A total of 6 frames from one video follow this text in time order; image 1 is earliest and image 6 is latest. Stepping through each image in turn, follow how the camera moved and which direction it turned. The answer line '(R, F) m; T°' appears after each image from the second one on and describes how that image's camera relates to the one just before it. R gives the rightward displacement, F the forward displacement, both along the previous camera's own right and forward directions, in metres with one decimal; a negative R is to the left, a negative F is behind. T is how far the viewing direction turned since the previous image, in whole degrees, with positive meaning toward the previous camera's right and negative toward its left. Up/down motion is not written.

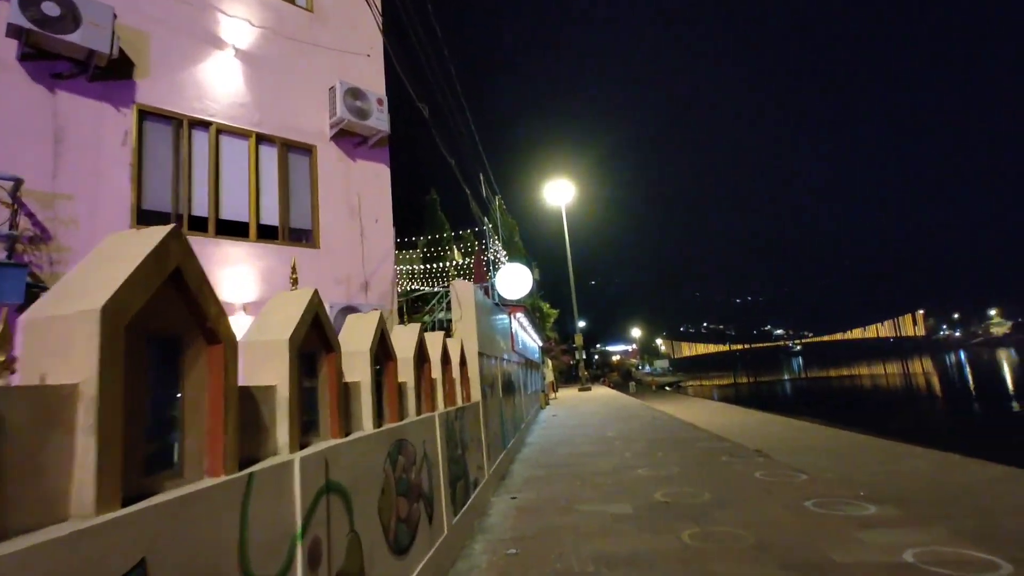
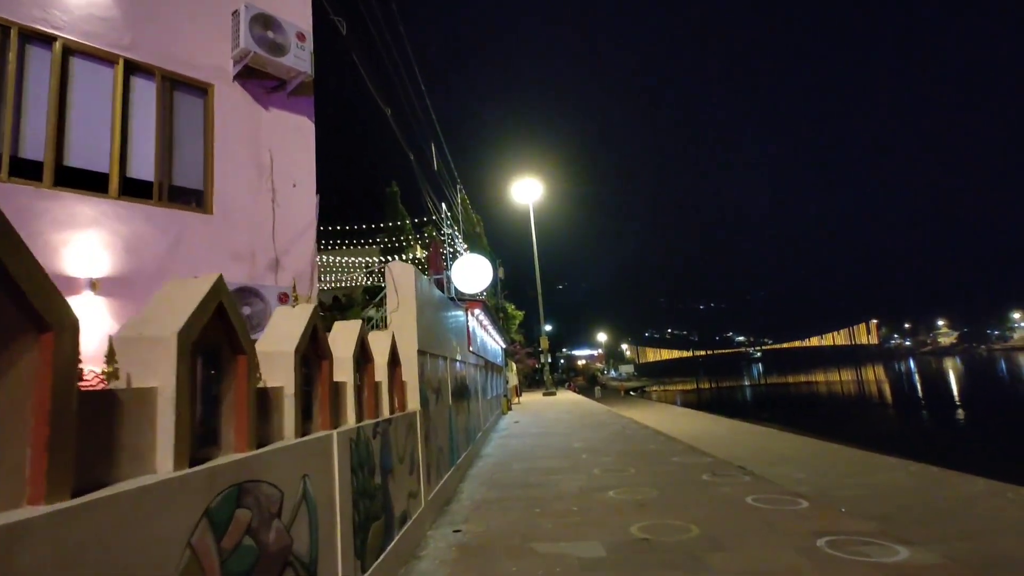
(+0.2, +1.4) m; +3°
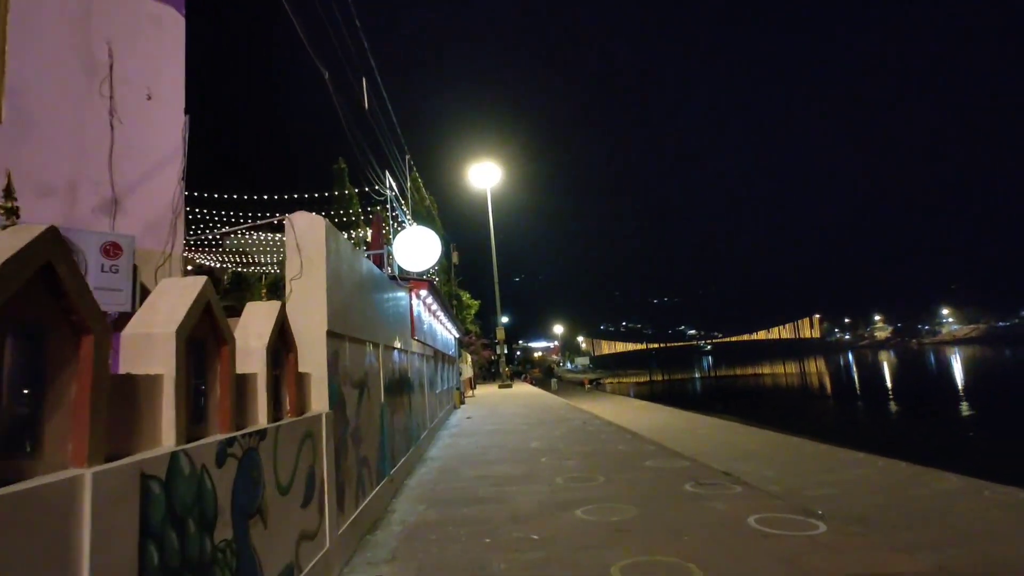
(+0.1, +1.7) m; +4°
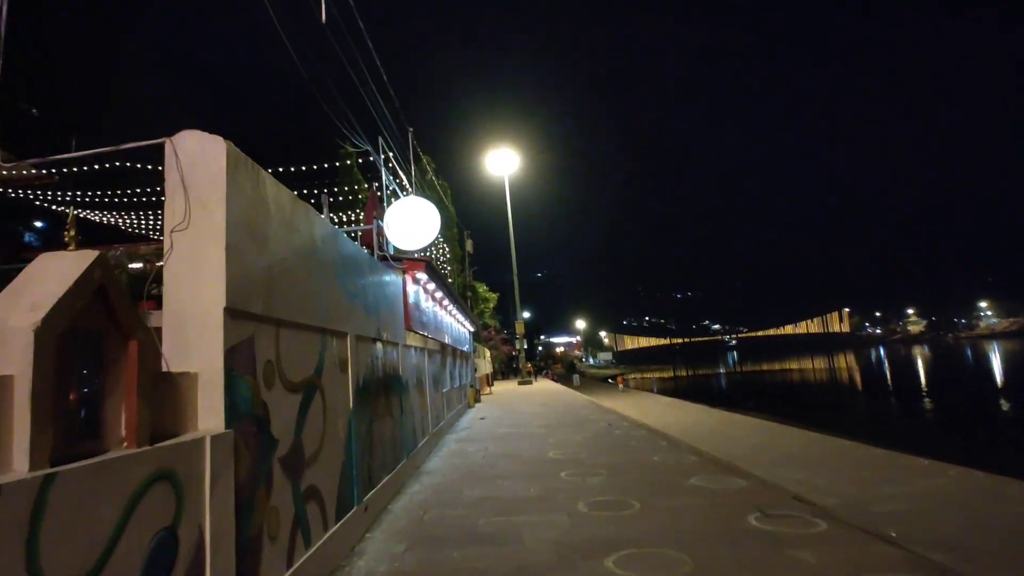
(+0.2, +1.8) m; -2°
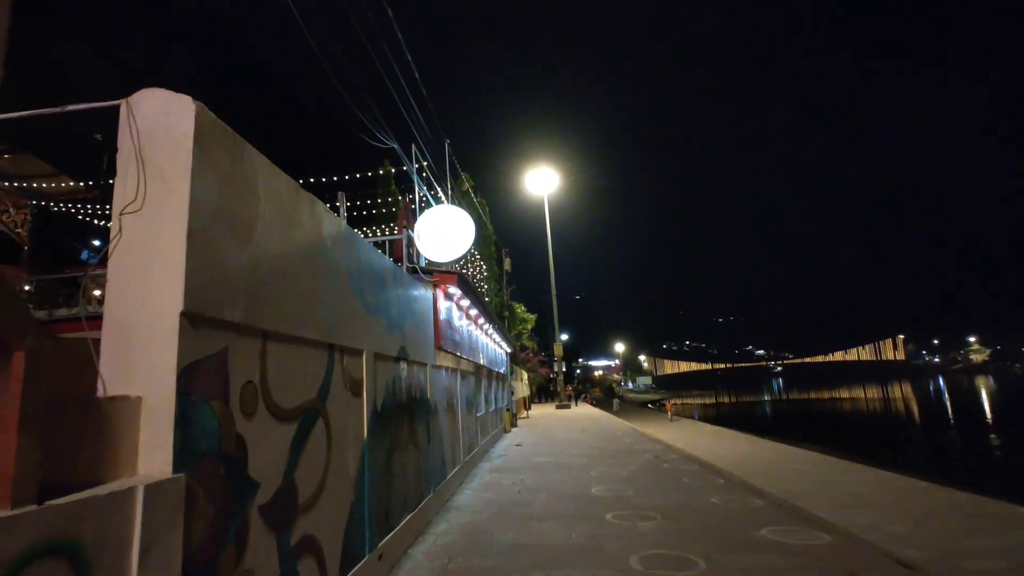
(0.0, +0.9) m; -4°
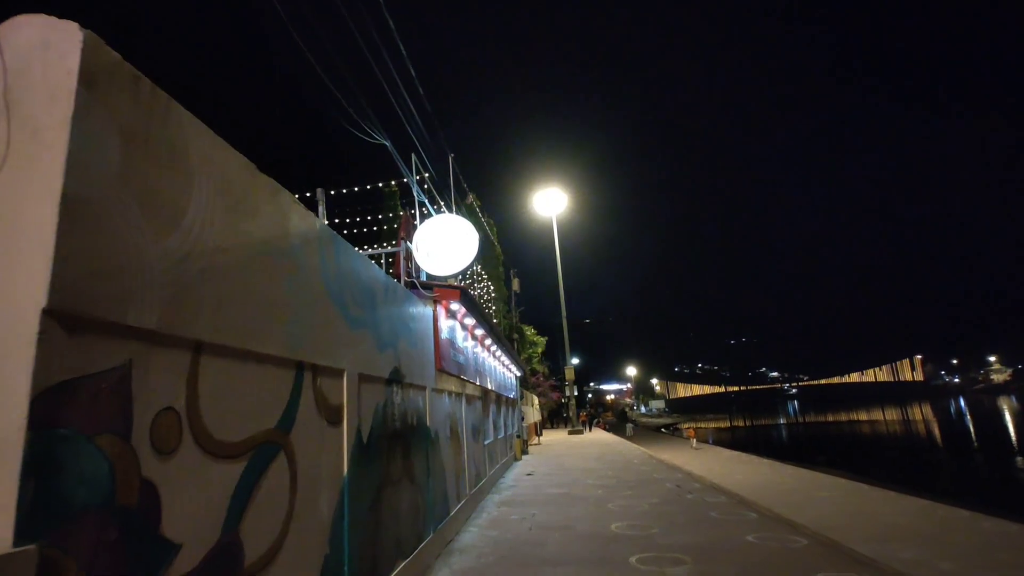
(0.0, +0.7) m; -1°
